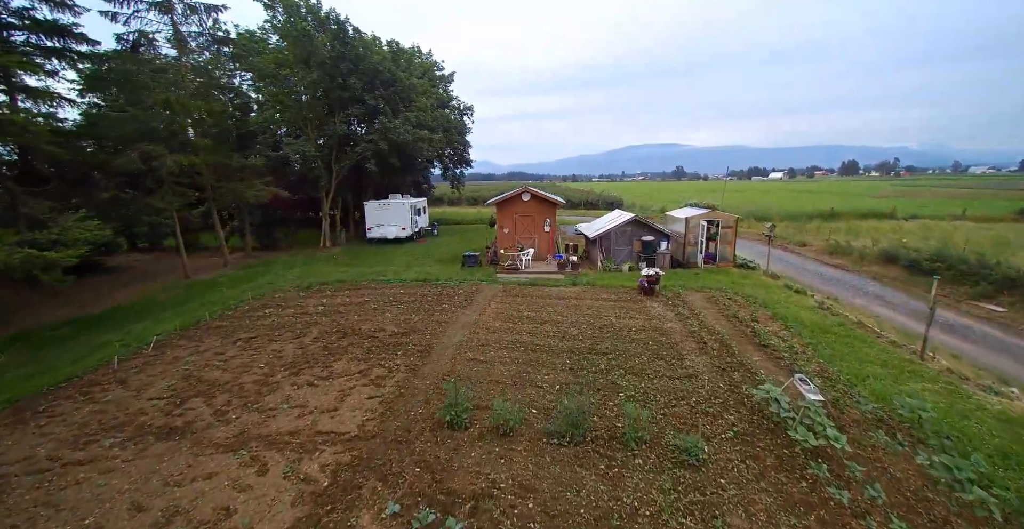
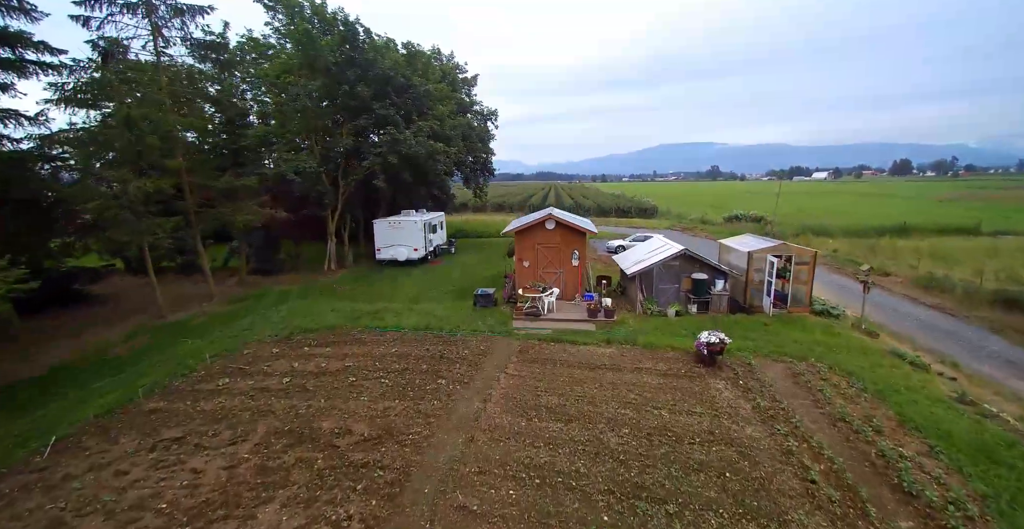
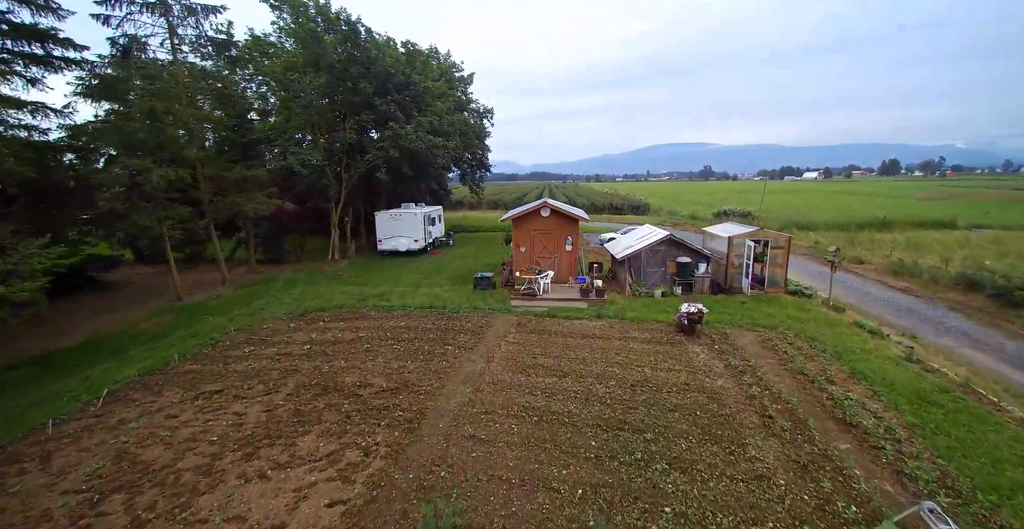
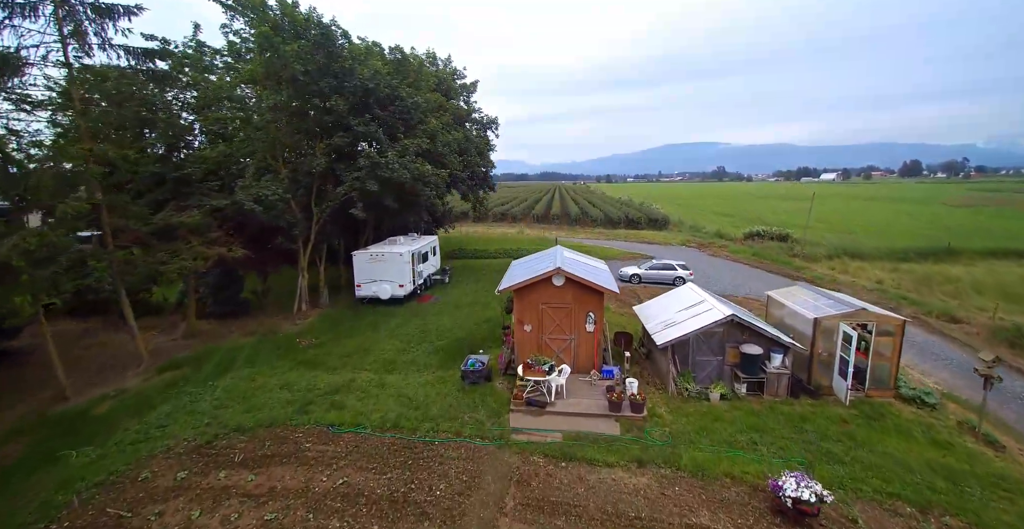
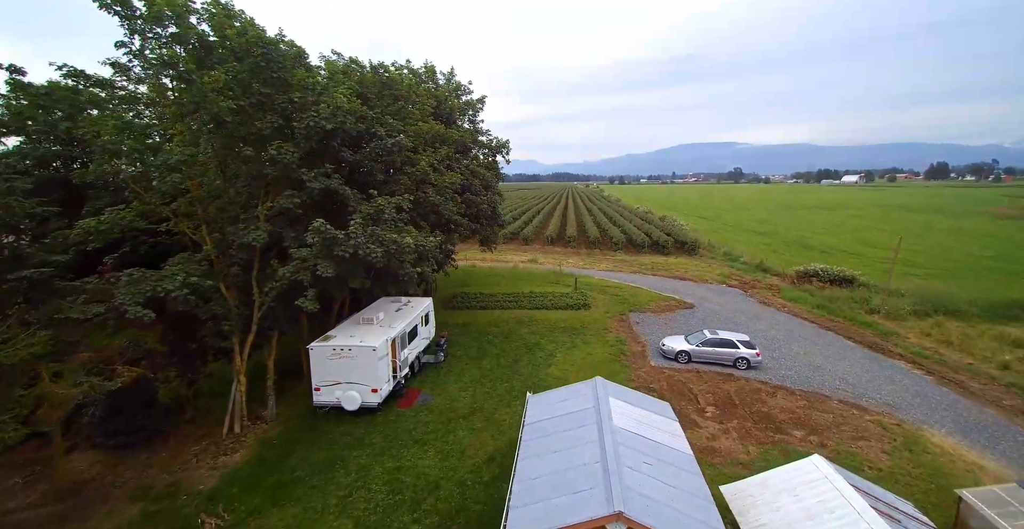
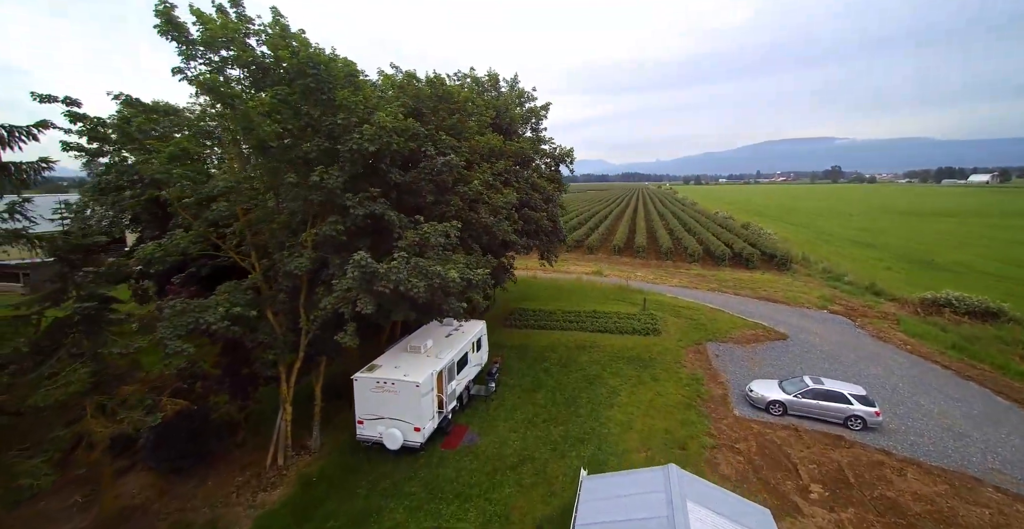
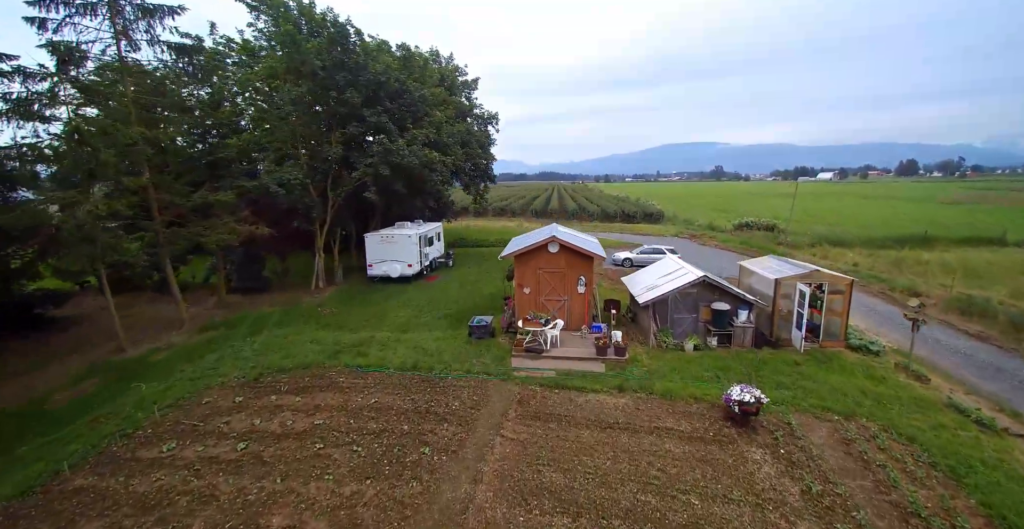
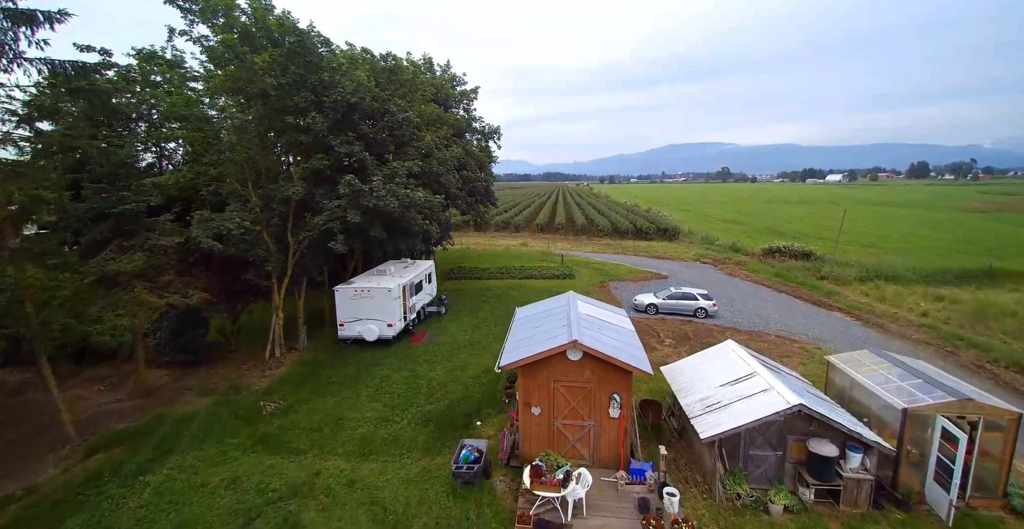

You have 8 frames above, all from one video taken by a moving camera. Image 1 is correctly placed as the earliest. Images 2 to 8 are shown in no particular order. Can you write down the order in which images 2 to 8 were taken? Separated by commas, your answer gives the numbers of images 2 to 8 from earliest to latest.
3, 2, 7, 4, 8, 5, 6
